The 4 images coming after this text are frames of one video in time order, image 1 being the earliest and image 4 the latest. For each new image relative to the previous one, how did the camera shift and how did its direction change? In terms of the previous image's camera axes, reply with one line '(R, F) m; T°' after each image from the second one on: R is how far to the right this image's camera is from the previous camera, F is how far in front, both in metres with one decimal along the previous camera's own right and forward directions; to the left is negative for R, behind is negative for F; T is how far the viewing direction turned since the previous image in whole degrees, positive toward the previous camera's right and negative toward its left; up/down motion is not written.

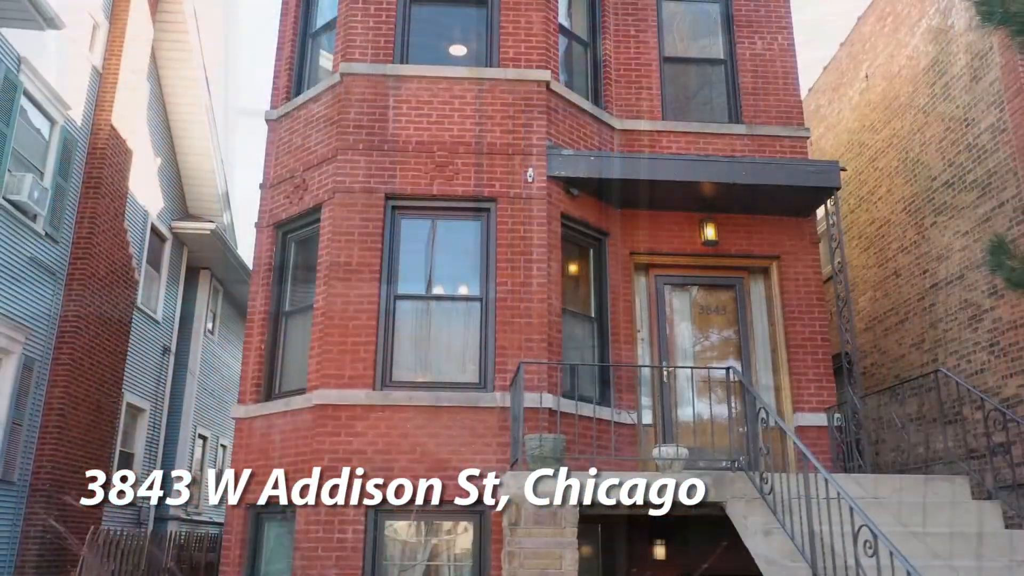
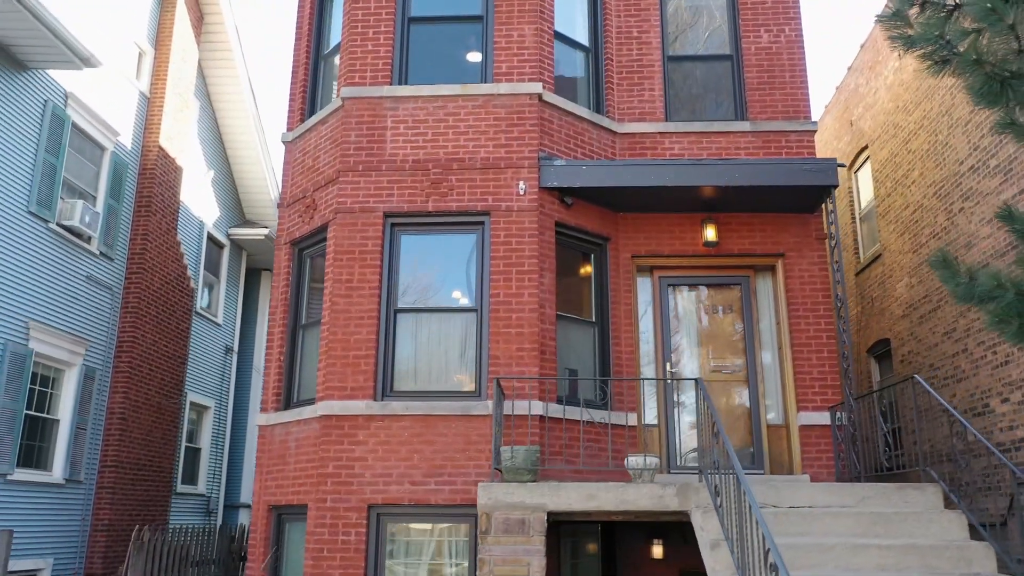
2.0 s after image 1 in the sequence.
(+1.0, -0.2) m; -7°
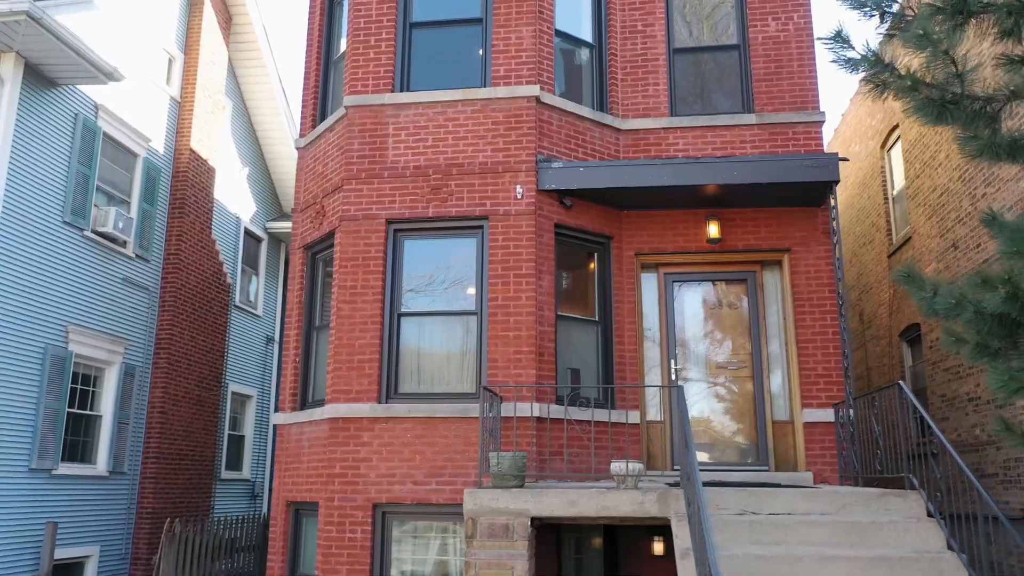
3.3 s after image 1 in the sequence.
(+0.6, -0.1) m; -4°
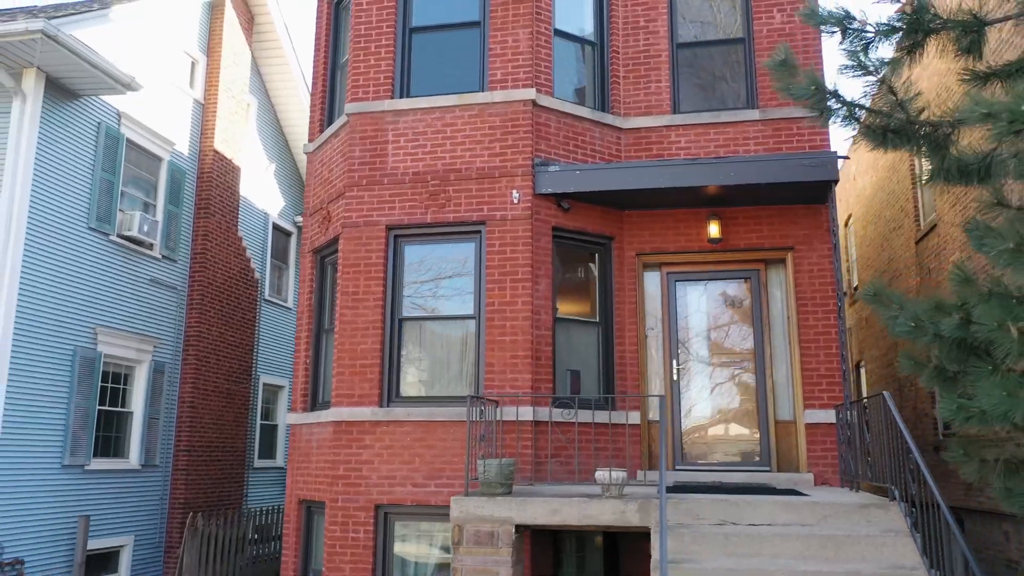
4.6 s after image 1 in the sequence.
(+0.6, -0.1) m; -4°
